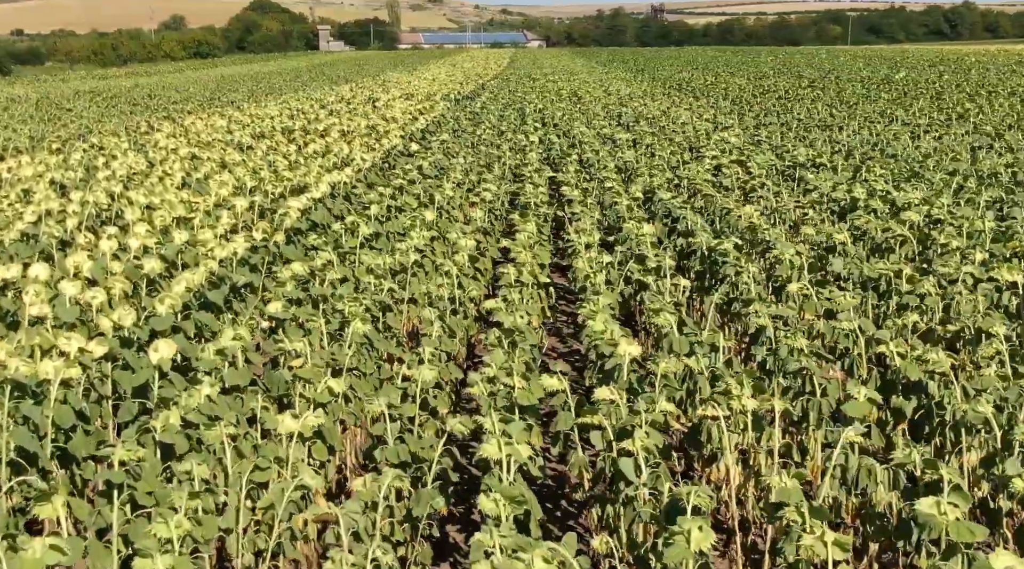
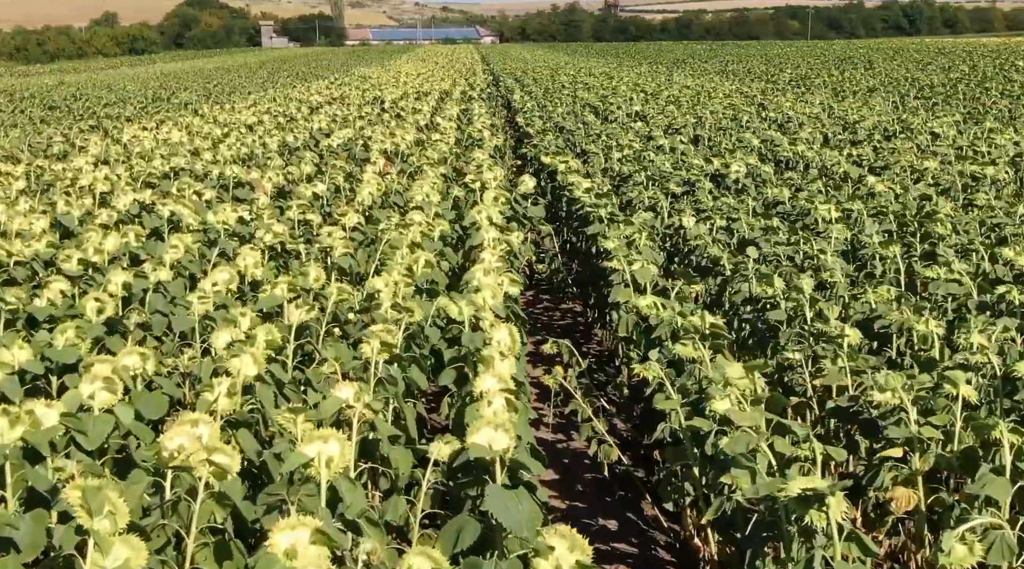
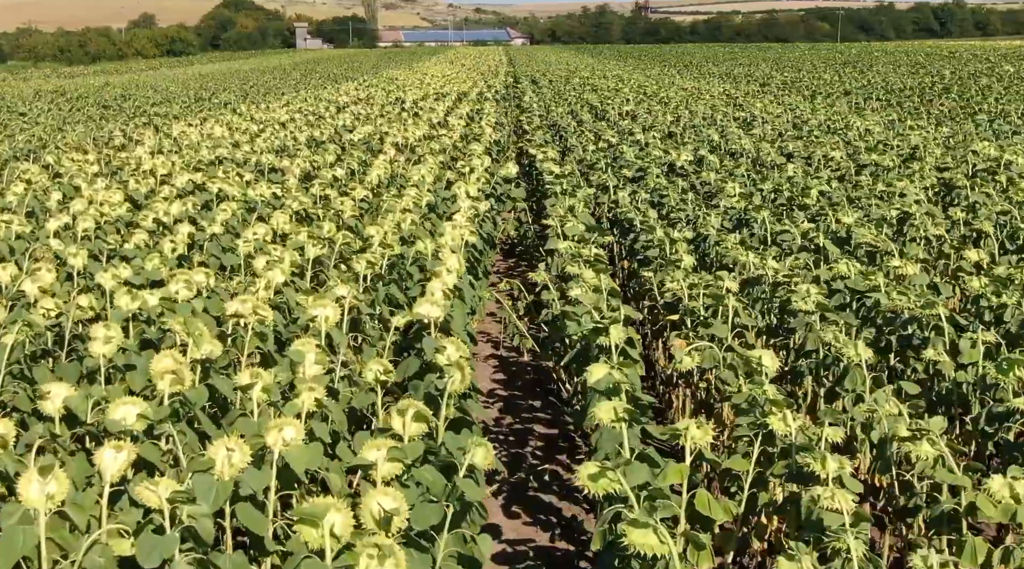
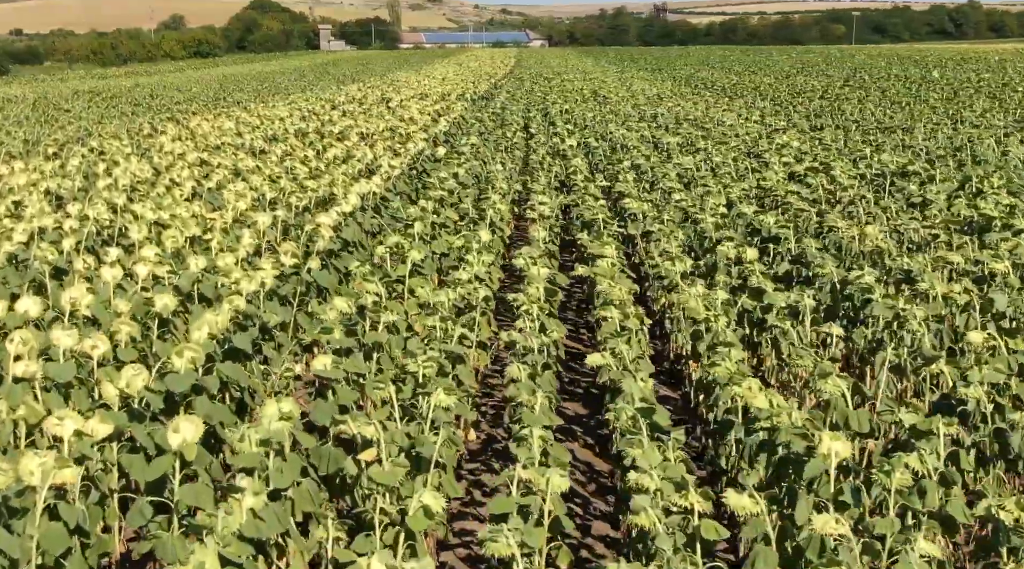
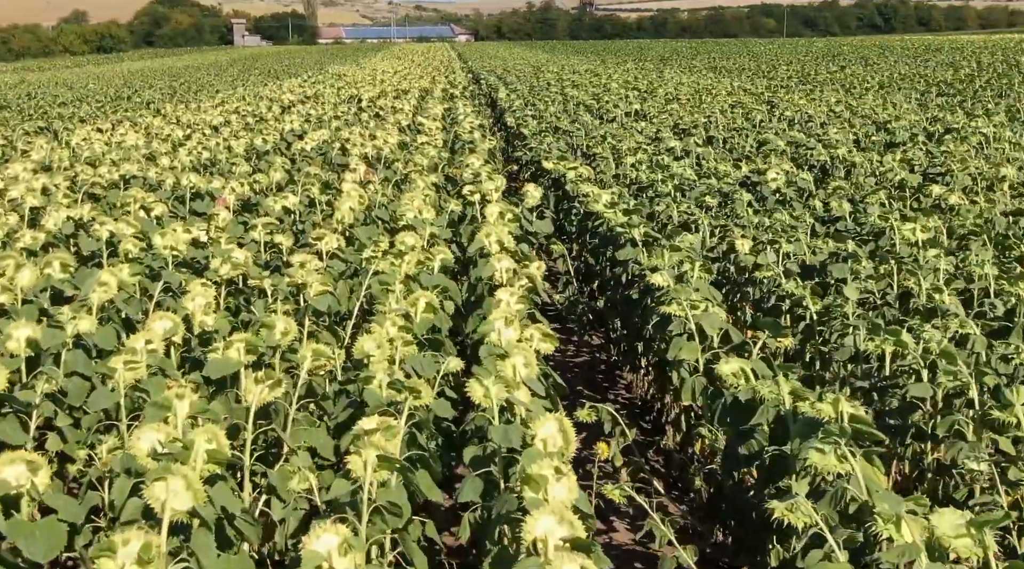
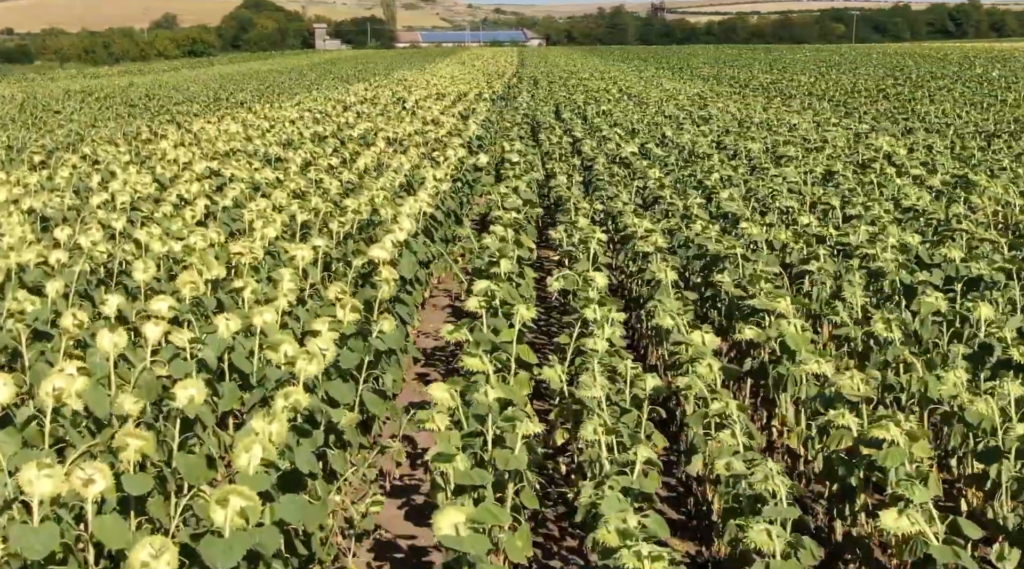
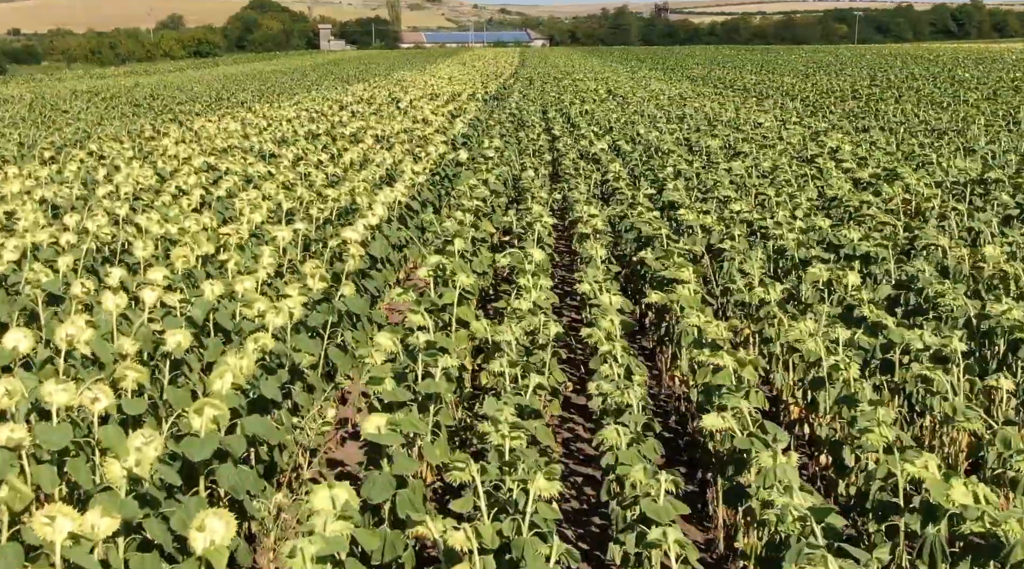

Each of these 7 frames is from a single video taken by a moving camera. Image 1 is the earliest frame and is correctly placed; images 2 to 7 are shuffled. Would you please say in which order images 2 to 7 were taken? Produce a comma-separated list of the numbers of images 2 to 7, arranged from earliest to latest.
4, 7, 6, 3, 2, 5
